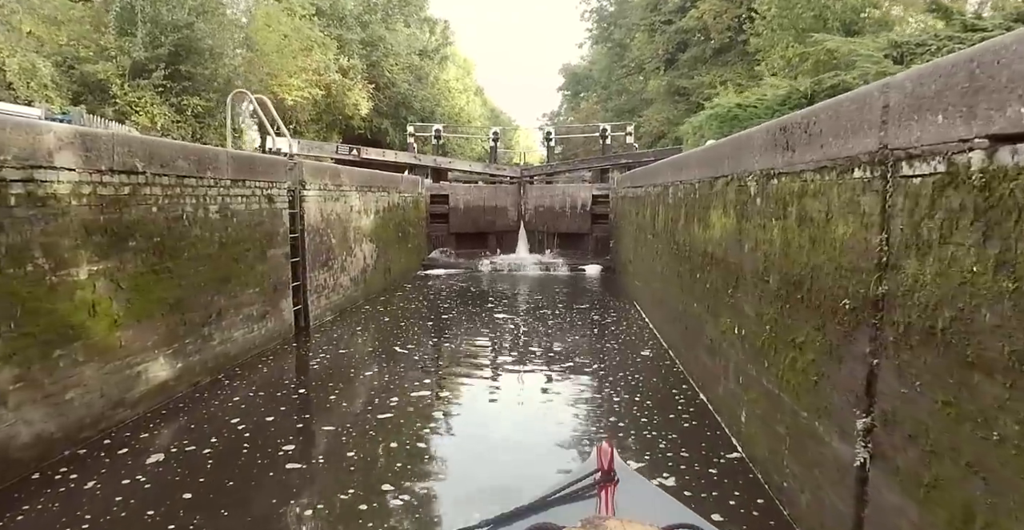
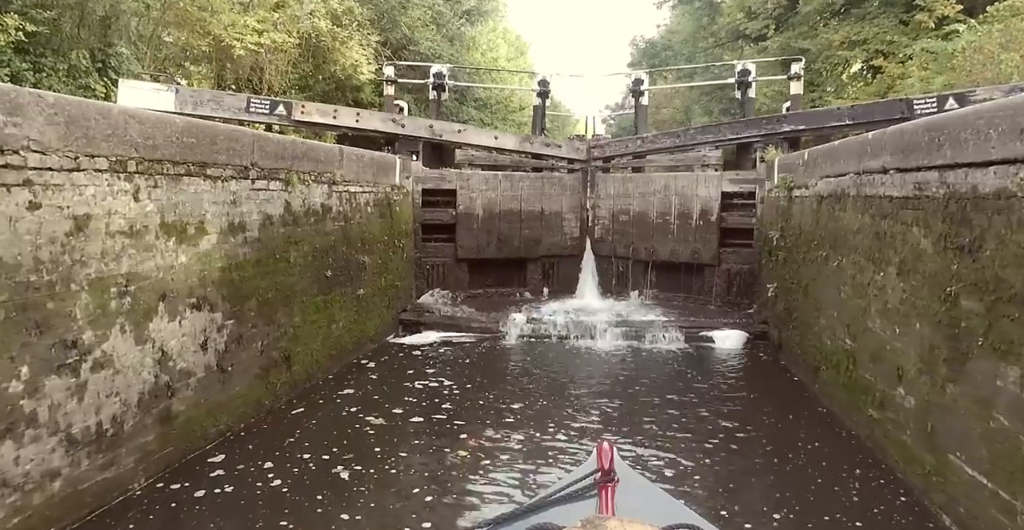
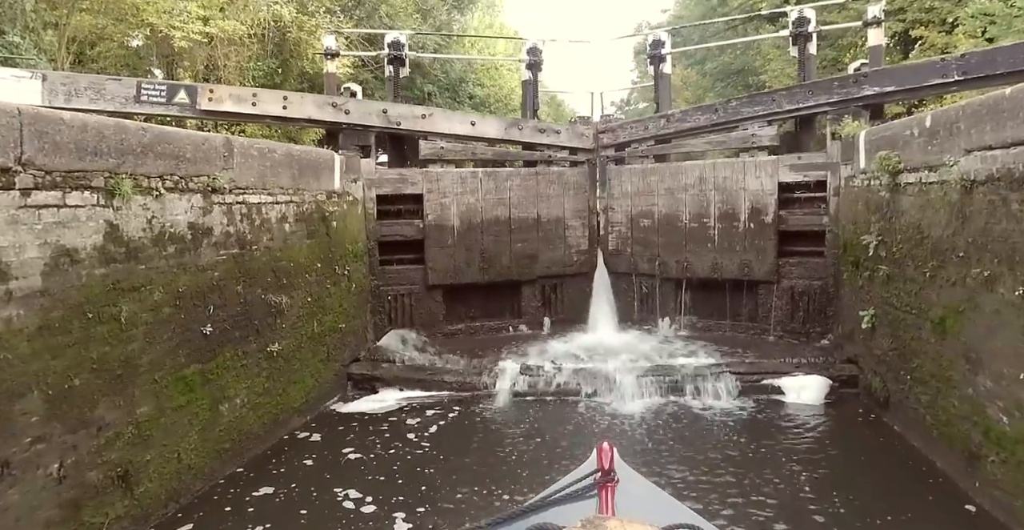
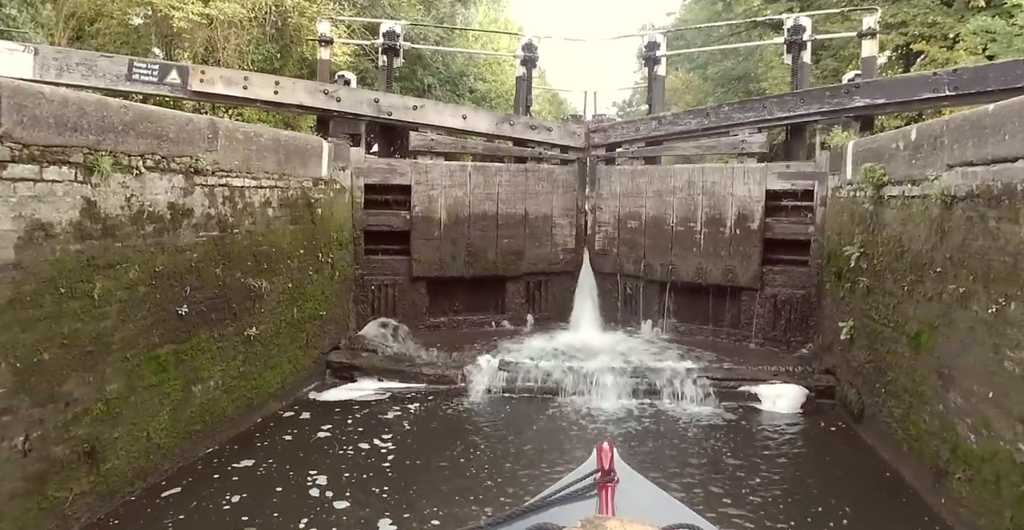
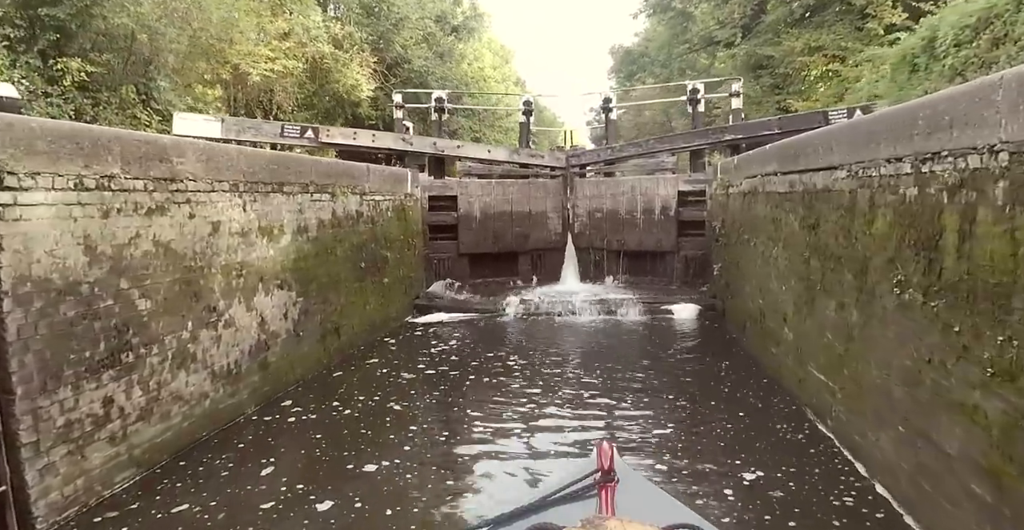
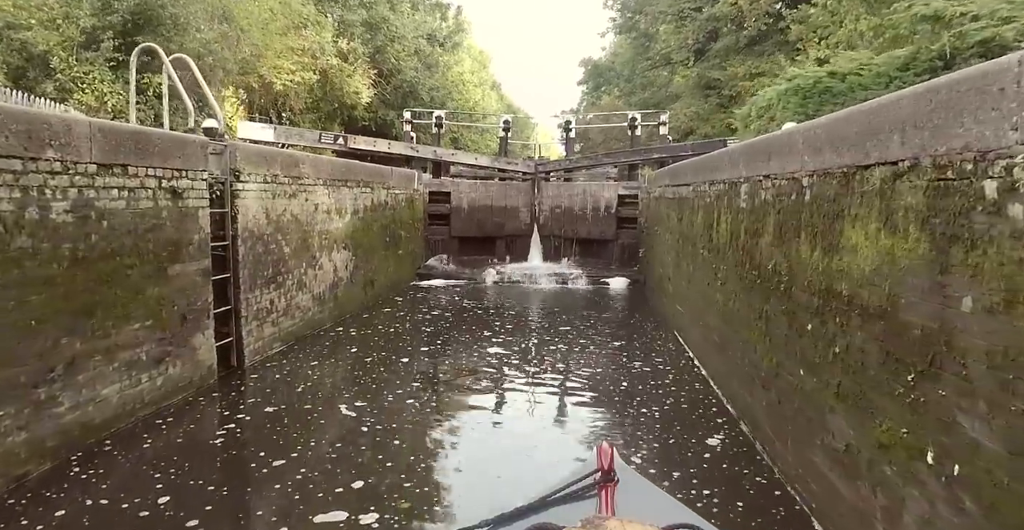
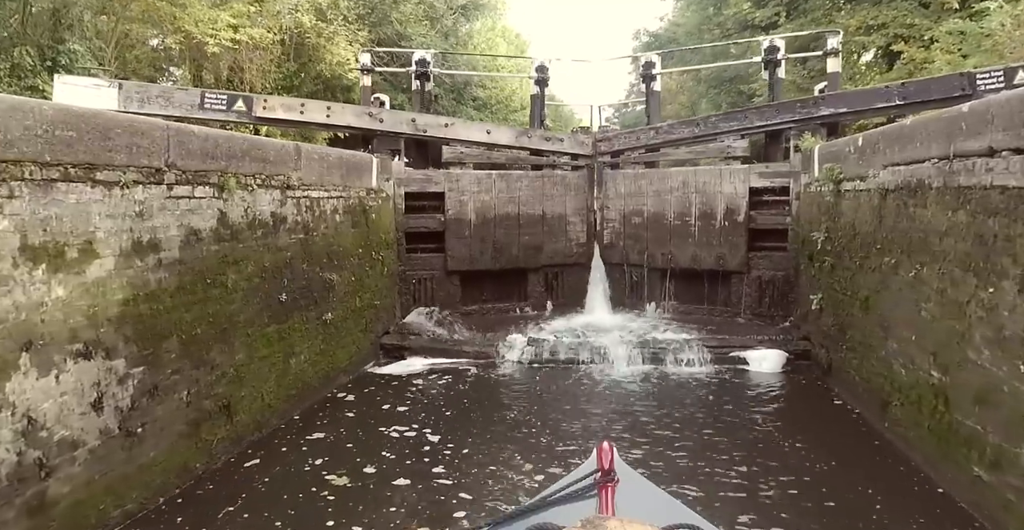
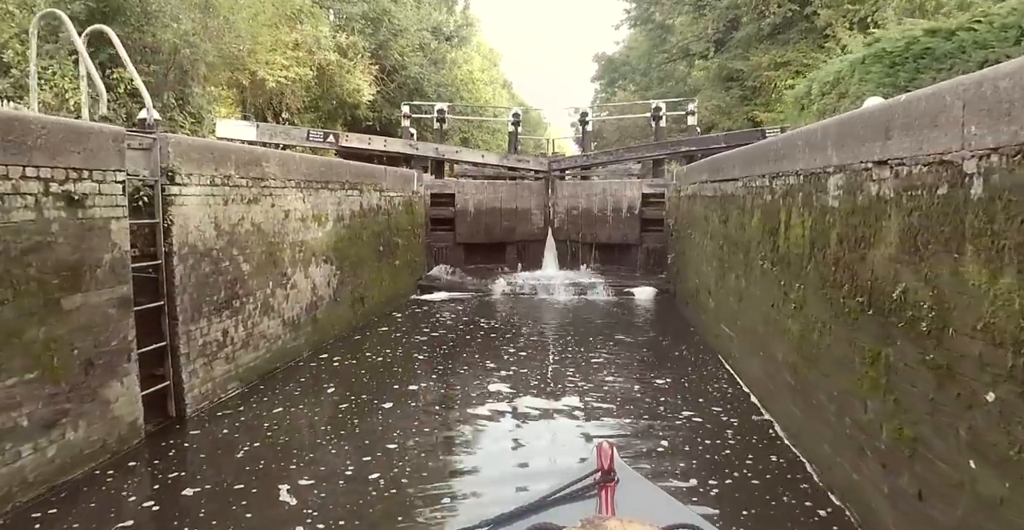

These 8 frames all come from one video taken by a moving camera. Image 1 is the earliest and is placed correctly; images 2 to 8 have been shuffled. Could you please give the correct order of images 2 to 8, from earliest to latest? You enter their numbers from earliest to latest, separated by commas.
6, 8, 5, 2, 7, 3, 4
